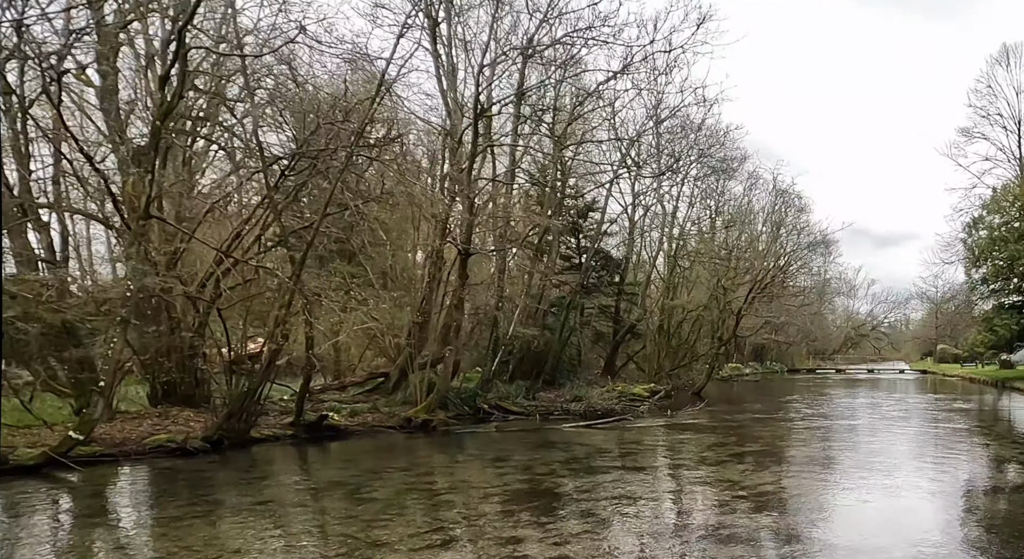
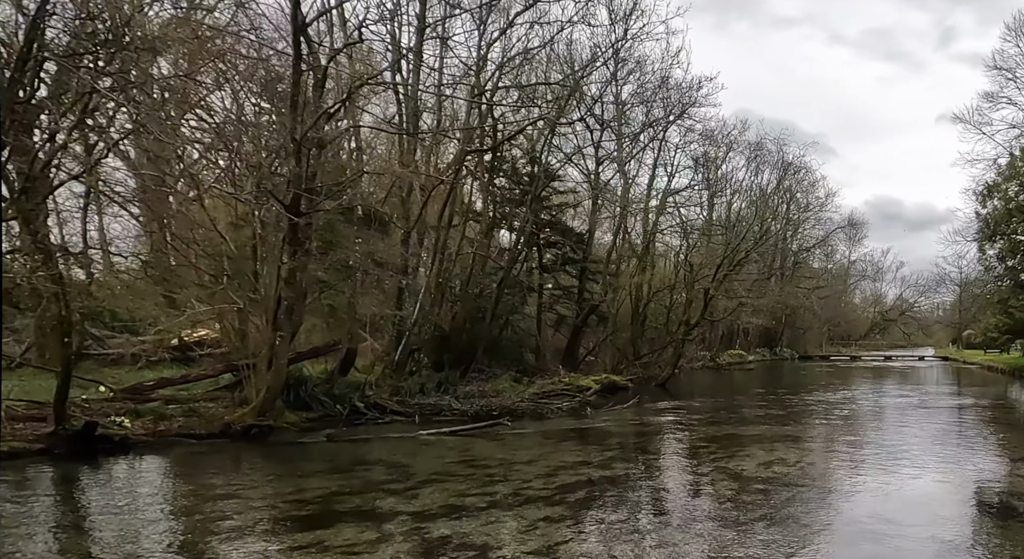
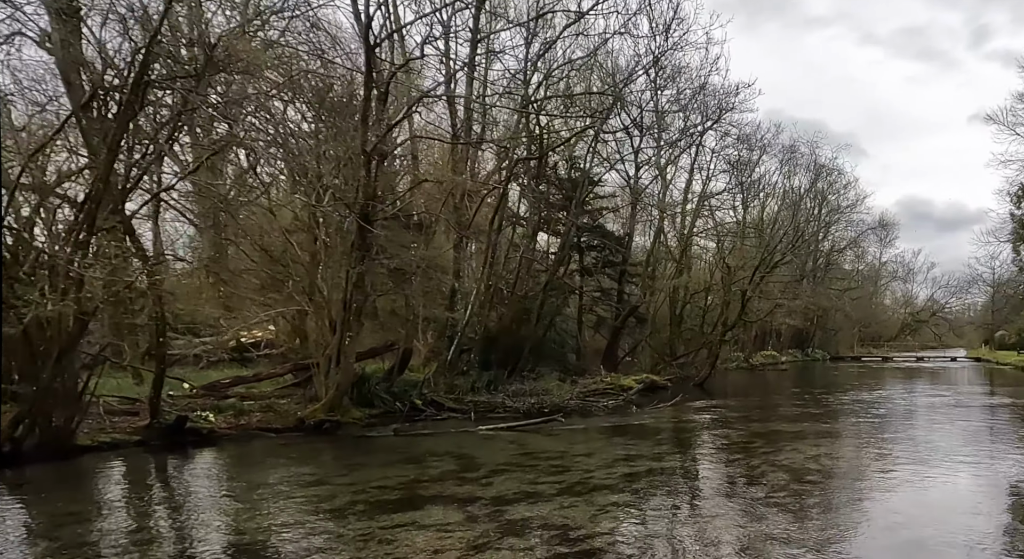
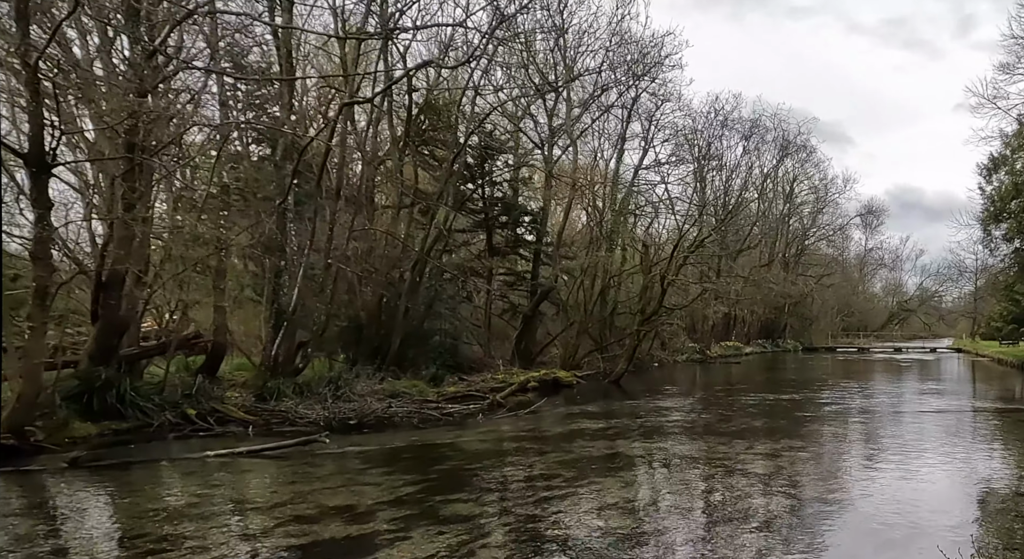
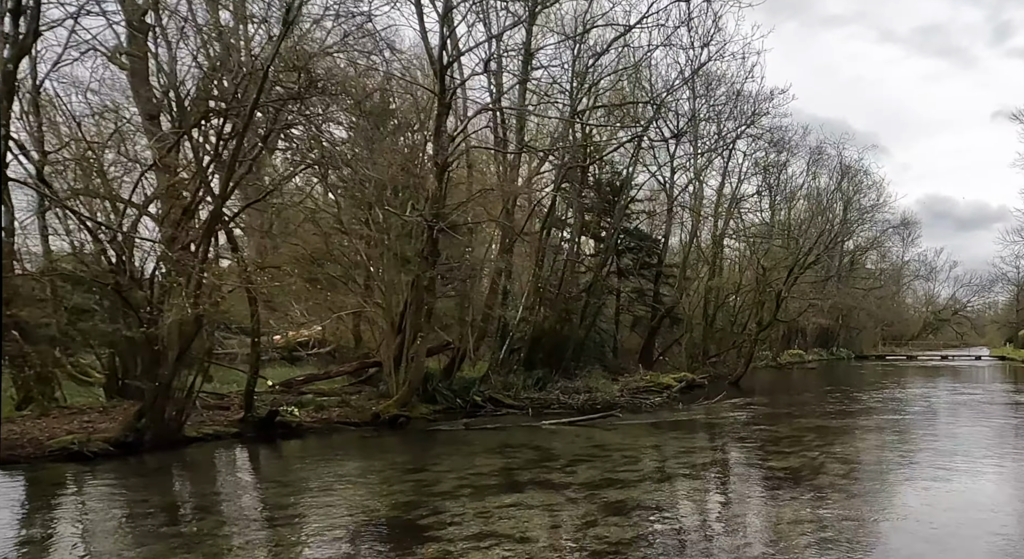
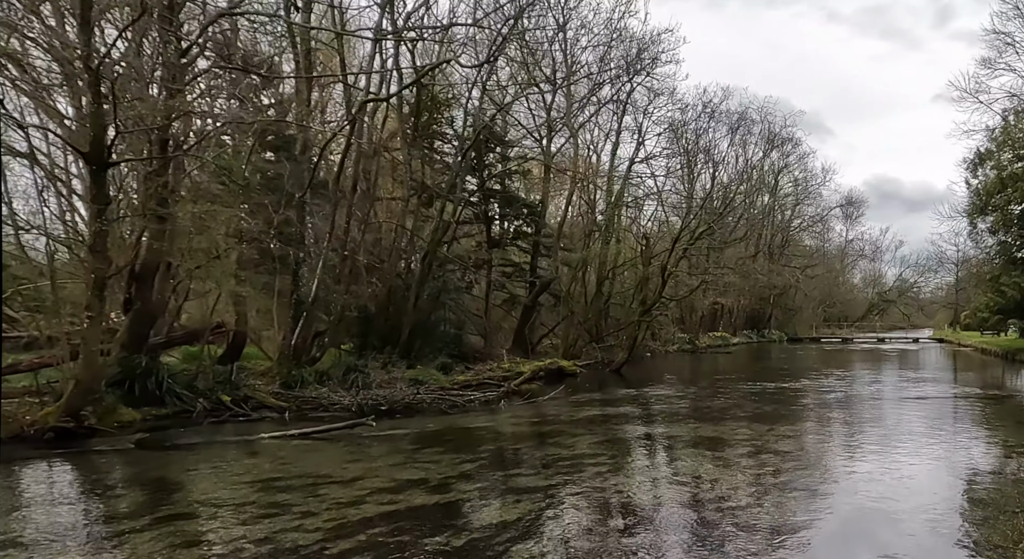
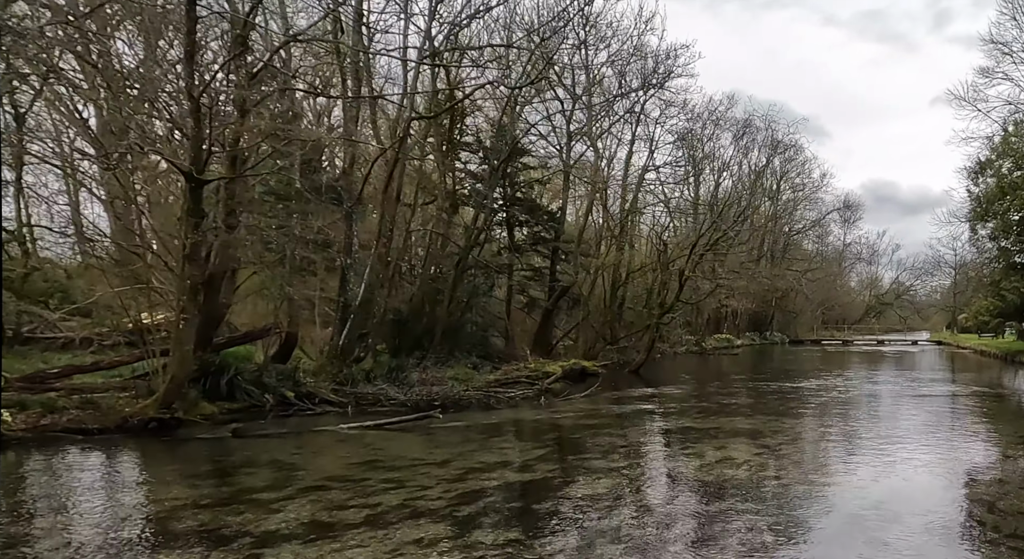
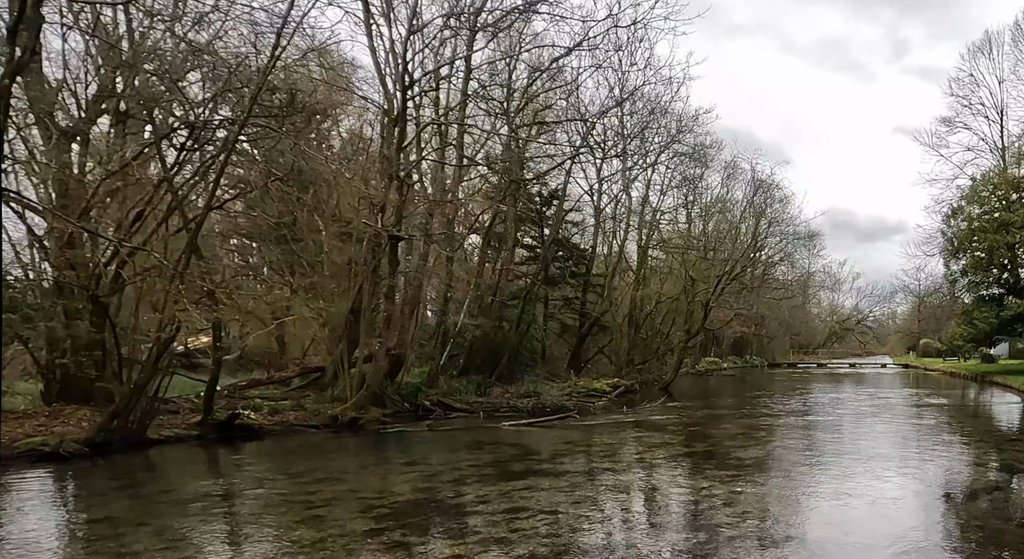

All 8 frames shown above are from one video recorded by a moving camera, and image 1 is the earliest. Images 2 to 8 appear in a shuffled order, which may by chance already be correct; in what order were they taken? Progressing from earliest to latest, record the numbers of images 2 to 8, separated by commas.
8, 5, 3, 2, 7, 6, 4
